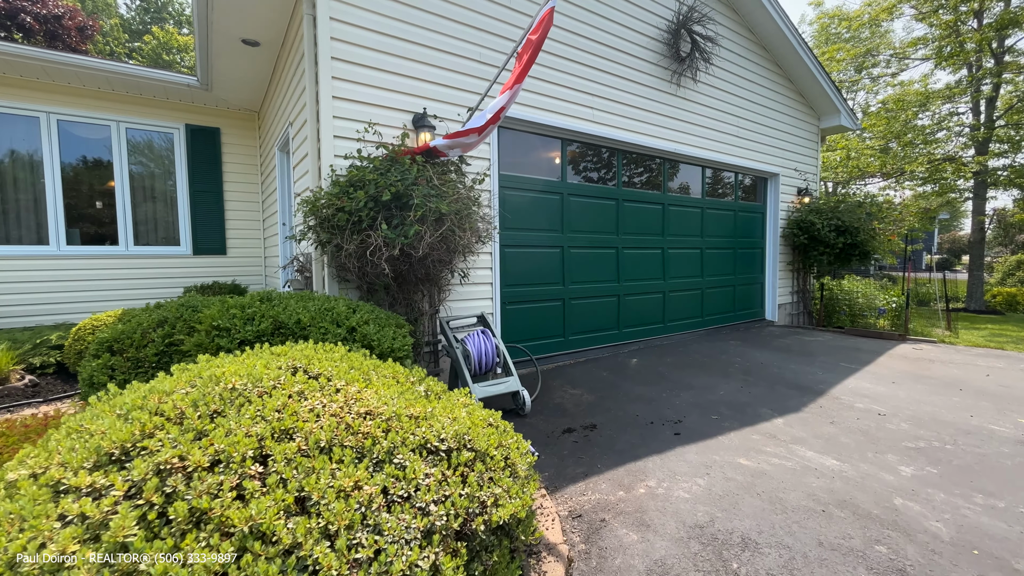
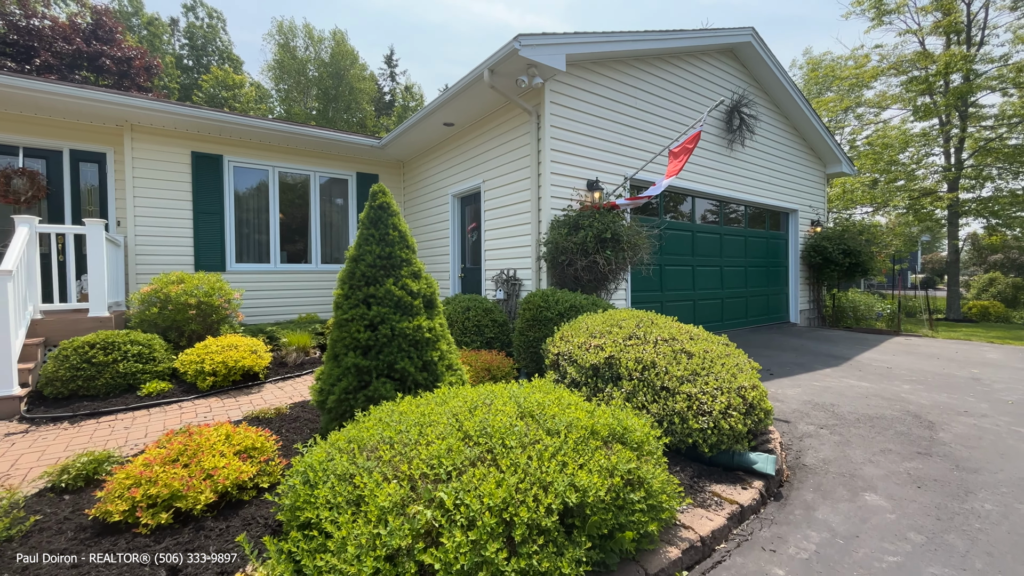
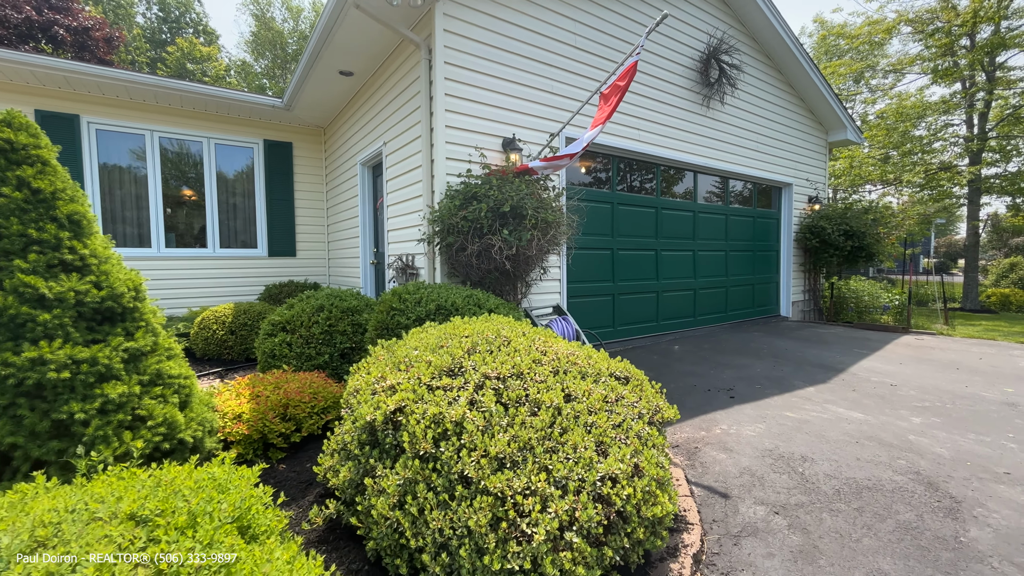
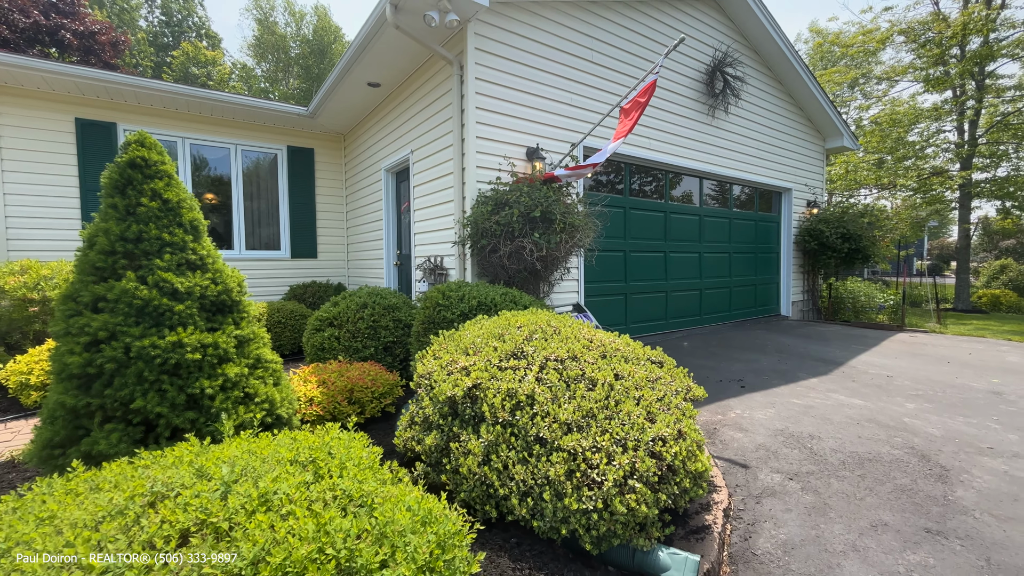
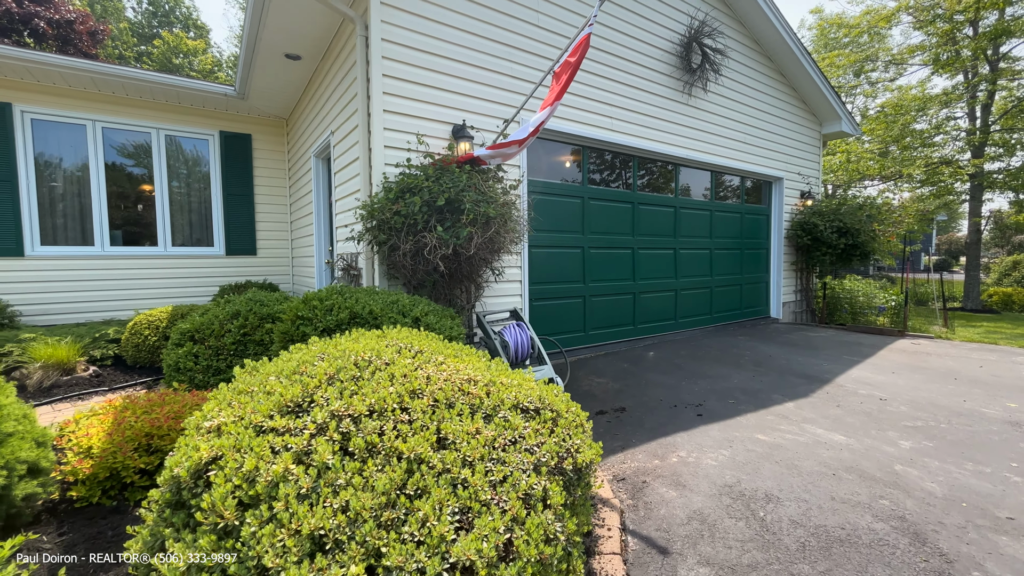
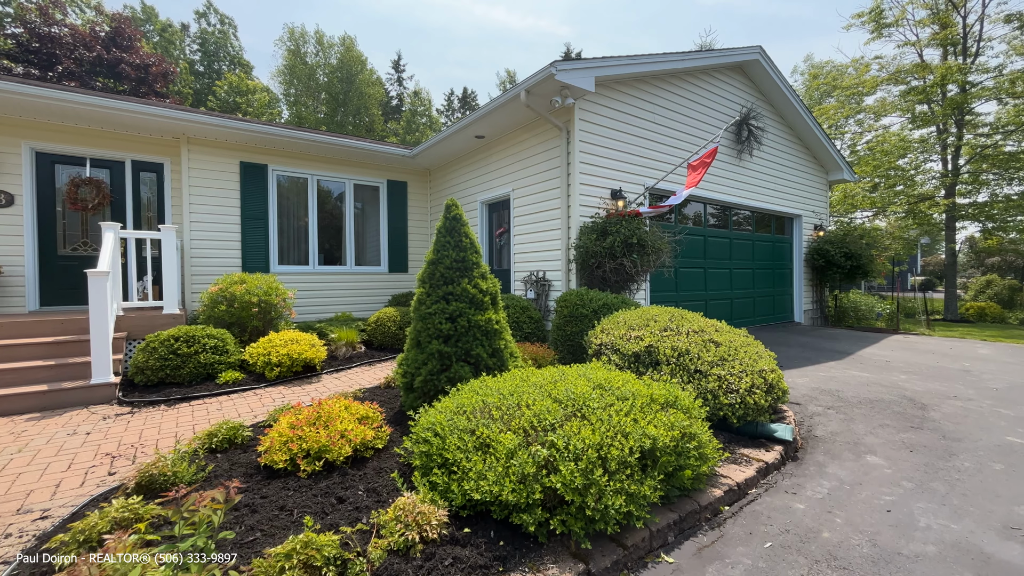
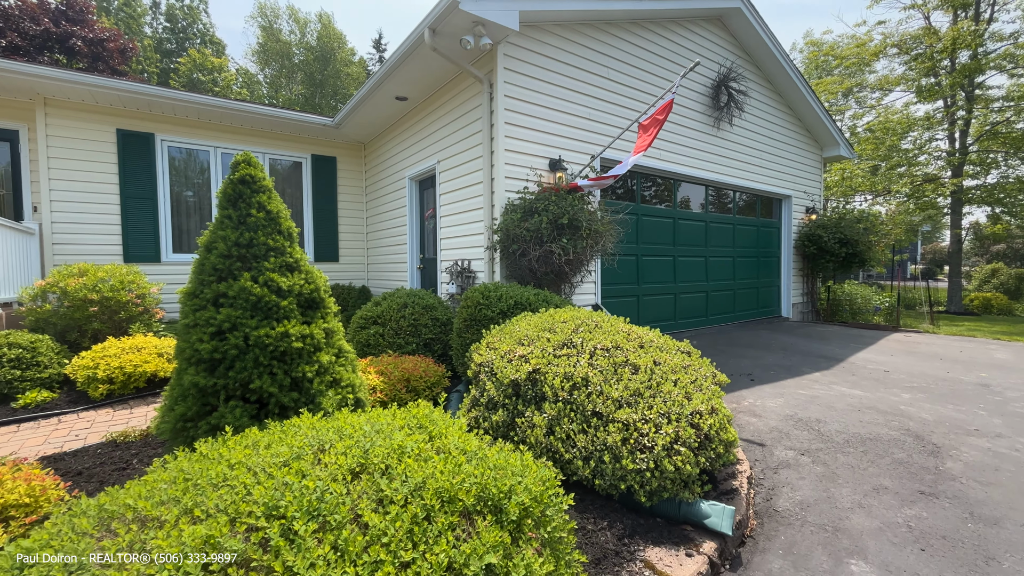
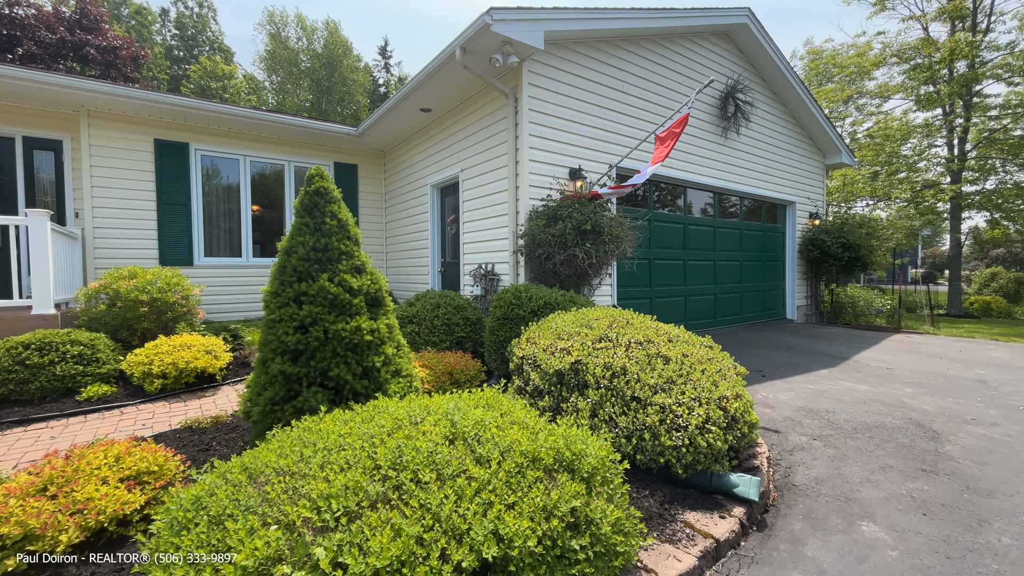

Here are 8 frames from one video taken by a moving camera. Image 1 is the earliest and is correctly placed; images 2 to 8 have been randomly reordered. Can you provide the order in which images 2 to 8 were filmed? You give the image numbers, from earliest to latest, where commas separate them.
5, 3, 4, 7, 8, 2, 6
